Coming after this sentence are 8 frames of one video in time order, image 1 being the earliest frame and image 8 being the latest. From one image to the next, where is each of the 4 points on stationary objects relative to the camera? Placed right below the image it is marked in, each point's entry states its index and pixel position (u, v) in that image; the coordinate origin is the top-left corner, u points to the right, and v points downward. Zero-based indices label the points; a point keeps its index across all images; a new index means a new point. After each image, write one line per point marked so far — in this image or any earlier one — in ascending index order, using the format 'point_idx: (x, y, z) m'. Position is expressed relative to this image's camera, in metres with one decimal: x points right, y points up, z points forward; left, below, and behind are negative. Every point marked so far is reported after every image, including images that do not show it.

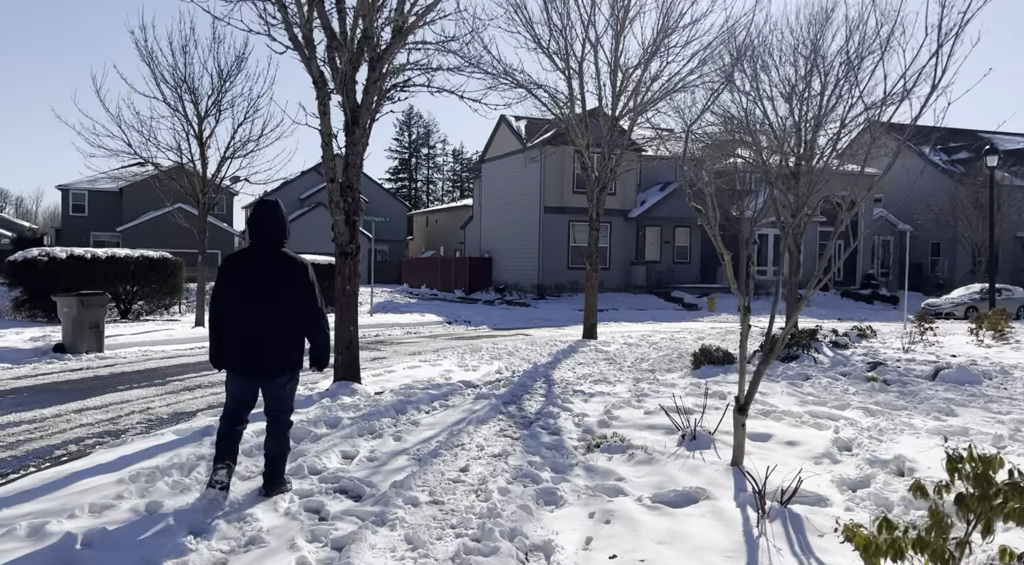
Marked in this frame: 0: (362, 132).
0: (-1.7, +1.7, +8.1) m
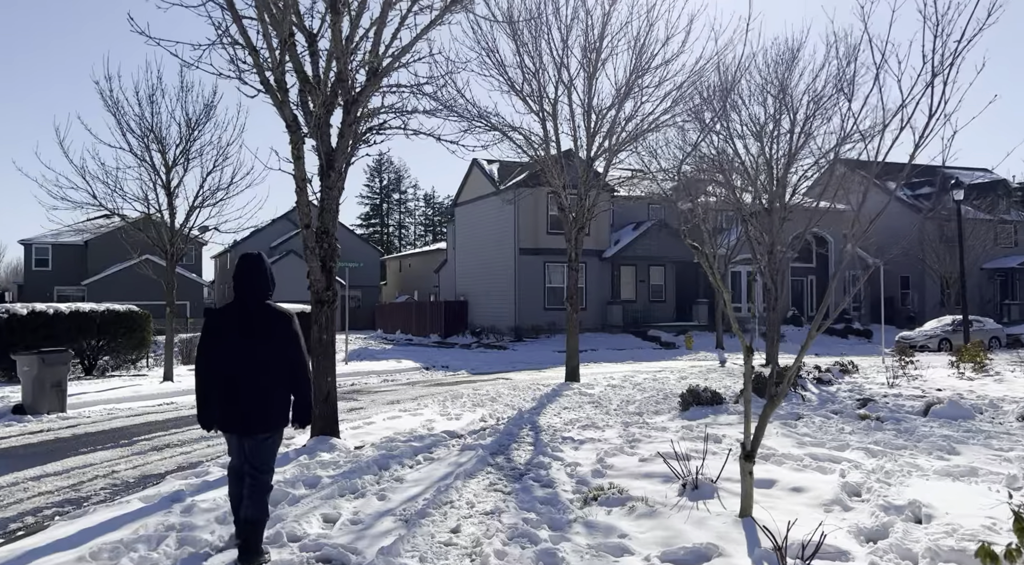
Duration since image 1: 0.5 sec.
0: (-1.9, +1.1, +7.8) m
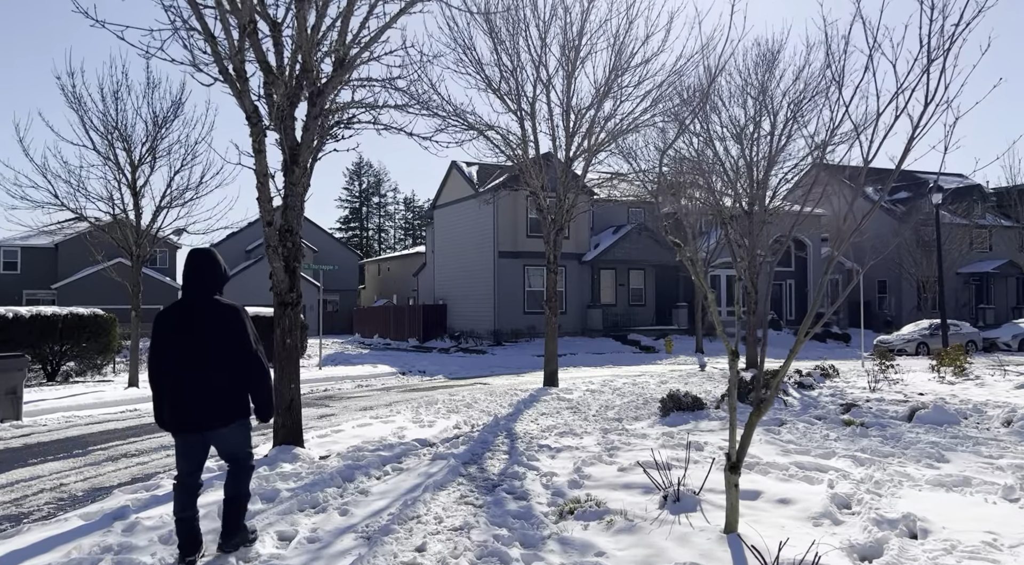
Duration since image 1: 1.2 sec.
0: (-2.2, +1.1, +7.5) m
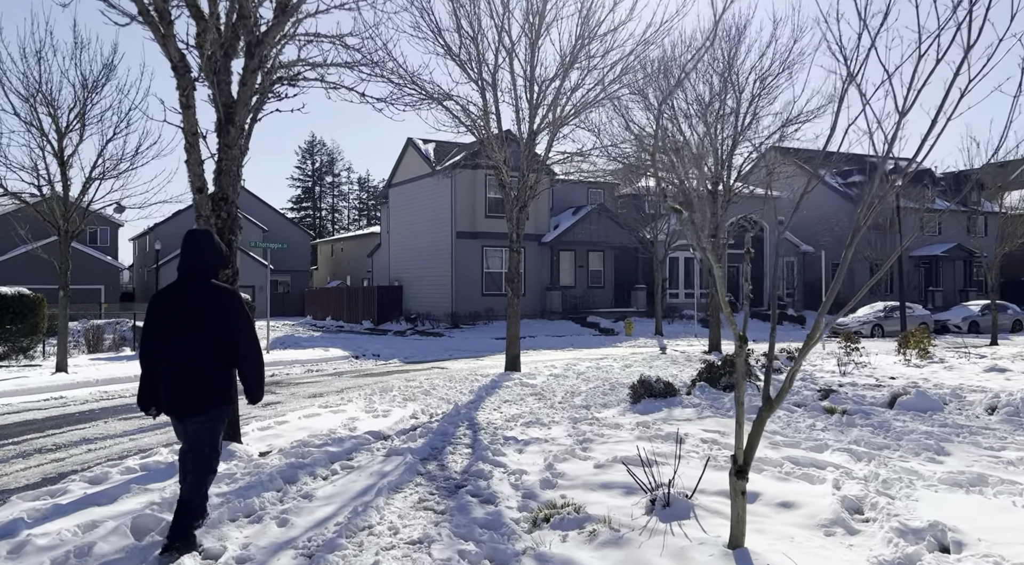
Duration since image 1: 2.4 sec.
0: (-2.5, +1.4, +6.6) m
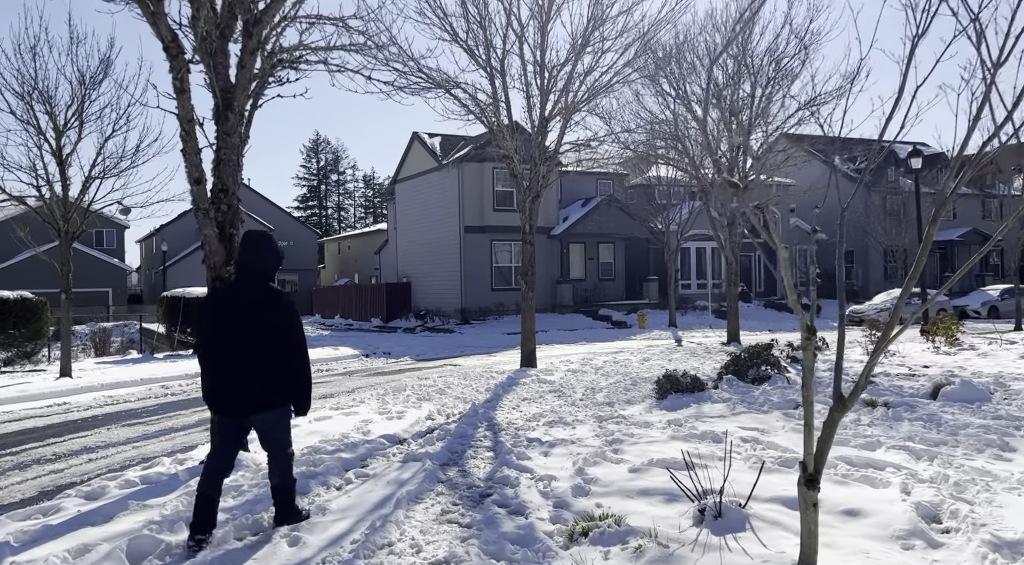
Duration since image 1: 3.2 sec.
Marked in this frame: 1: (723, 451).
0: (-2.3, +1.4, +6.2) m
1: (+1.6, -1.3, +5.5) m
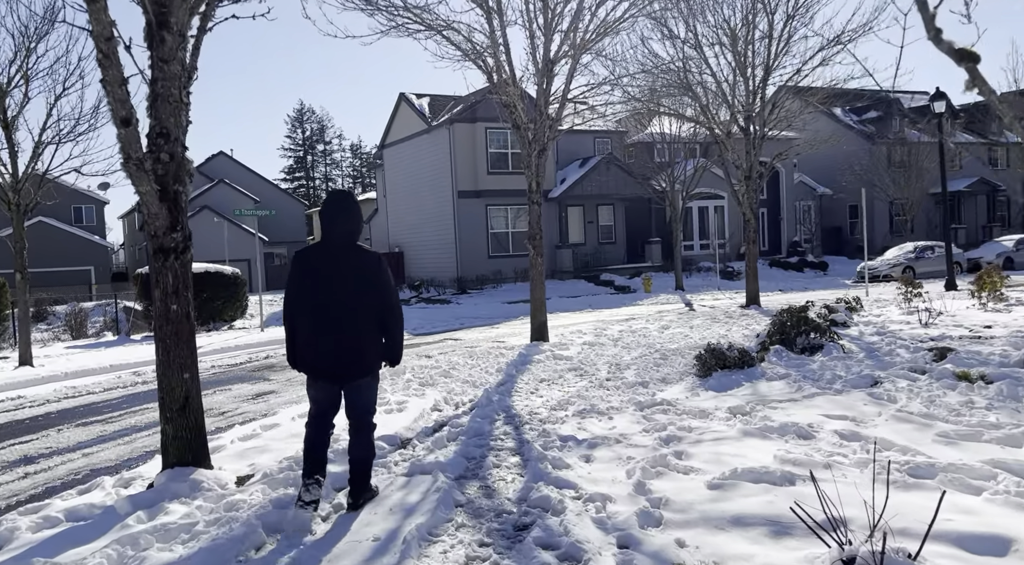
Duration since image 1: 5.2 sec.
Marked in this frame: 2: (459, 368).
0: (-2.2, +1.6, +4.8) m
1: (+1.8, -1.0, +4.2) m
2: (-0.7, -1.1, +9.0) m
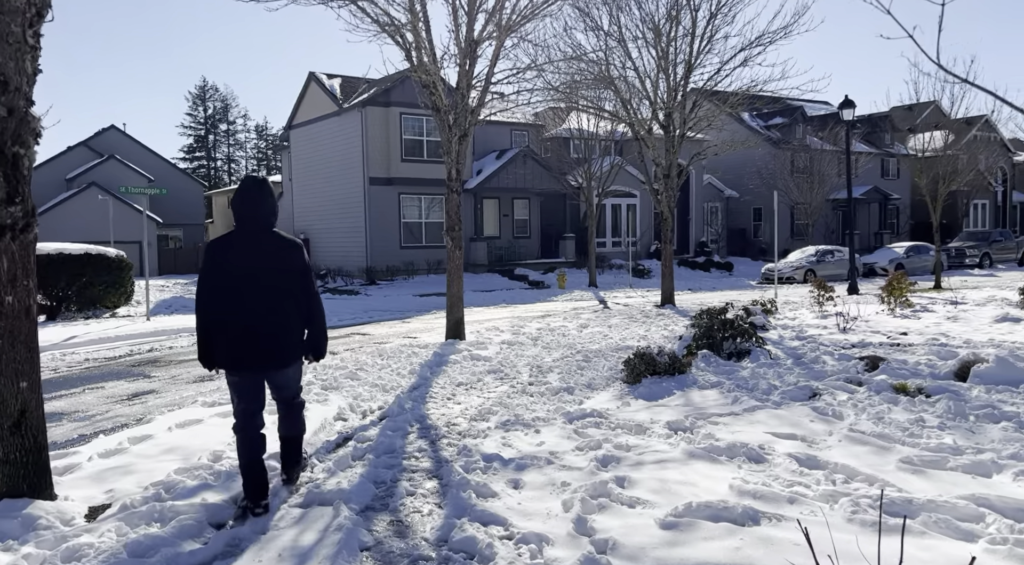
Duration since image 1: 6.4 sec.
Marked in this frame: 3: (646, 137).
0: (-2.6, +1.6, +3.8) m
1: (+1.4, -1.0, +3.7) m
2: (-1.6, -1.0, +8.2) m
3: (+3.3, +3.6, +18.2) m
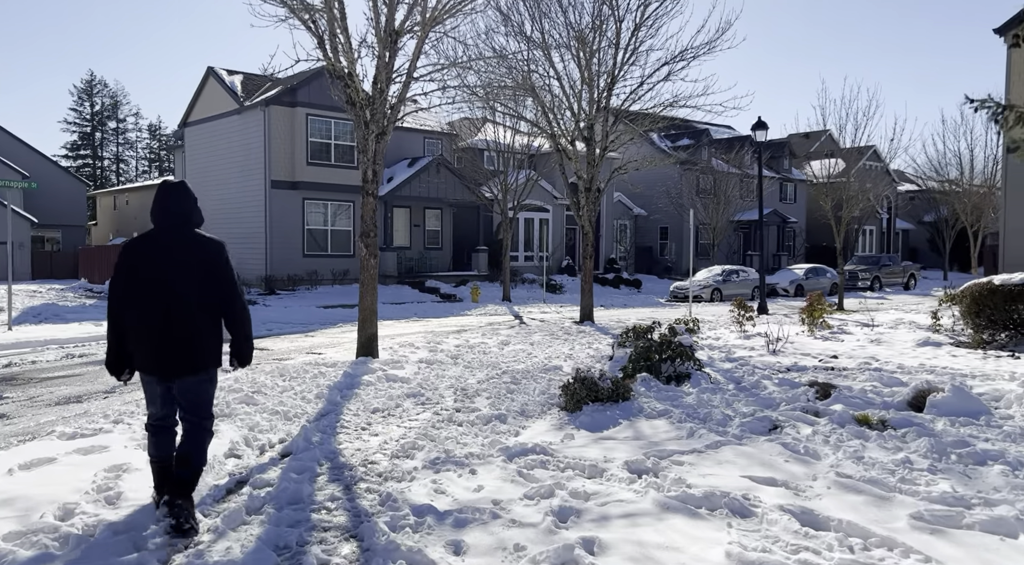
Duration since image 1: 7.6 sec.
0: (-2.7, +1.6, +2.7) m
1: (+1.2, -1.1, +3.1) m
2: (-2.4, -1.1, +7.2) m
3: (+1.3, +3.3, +17.8) m
